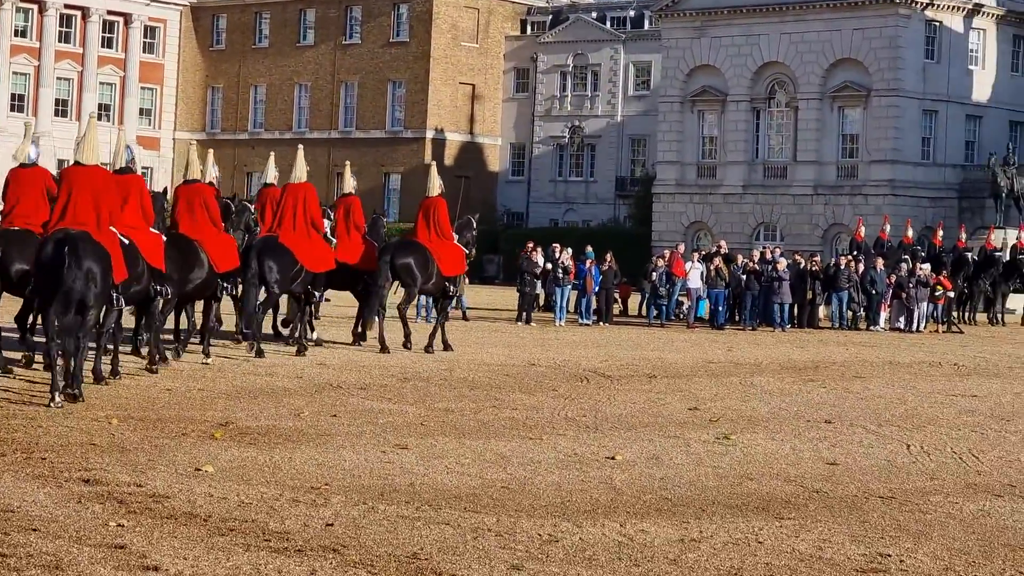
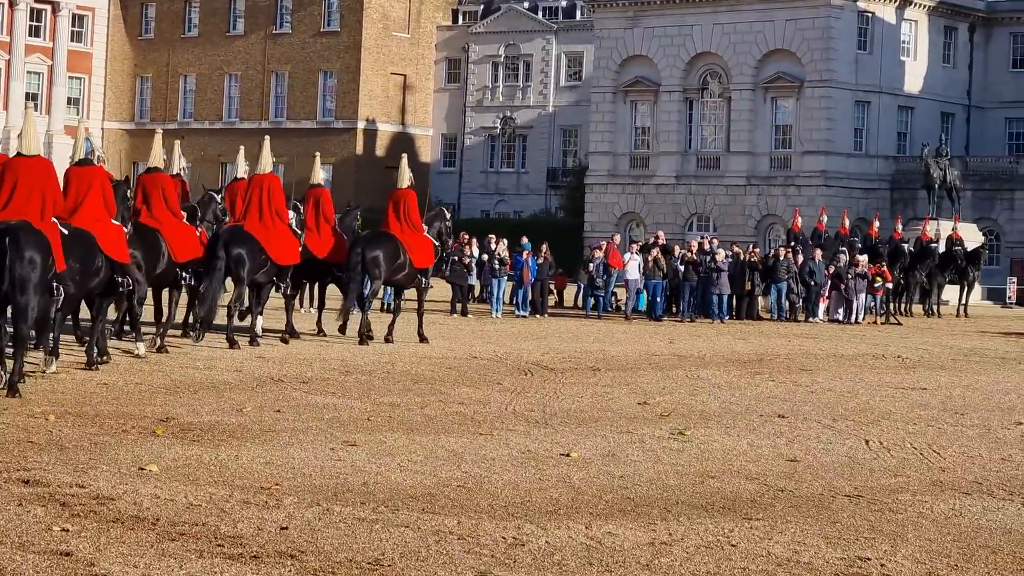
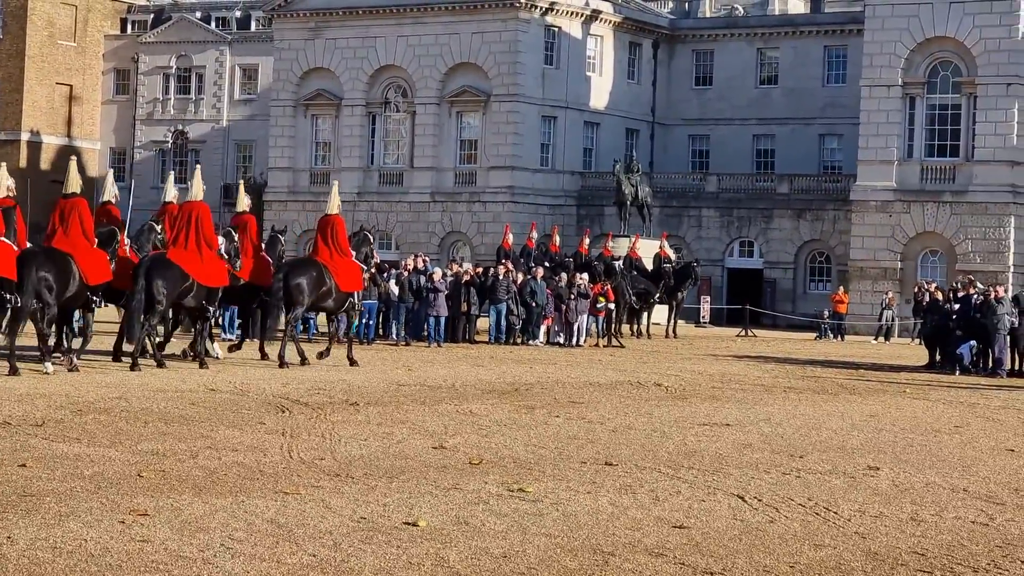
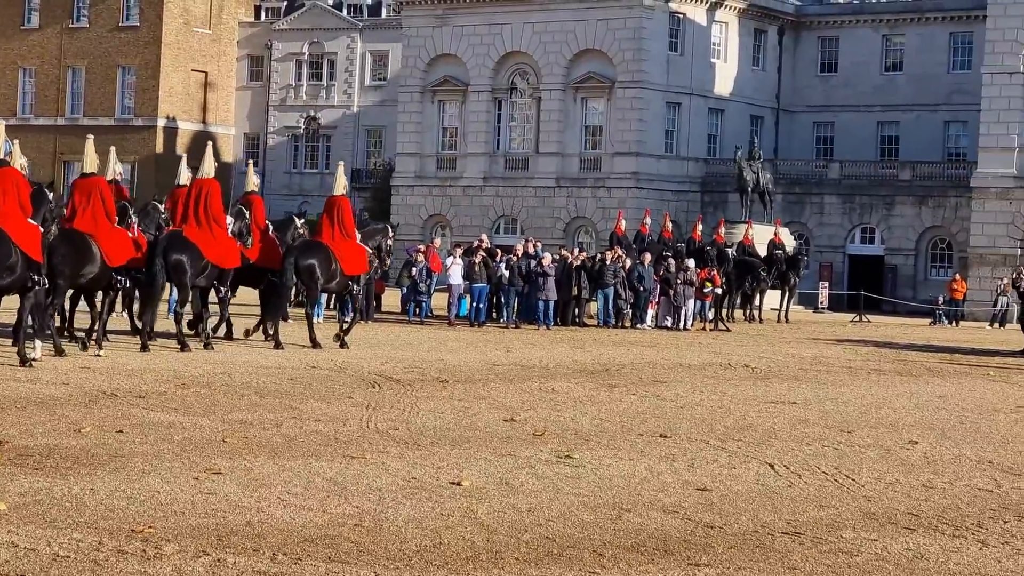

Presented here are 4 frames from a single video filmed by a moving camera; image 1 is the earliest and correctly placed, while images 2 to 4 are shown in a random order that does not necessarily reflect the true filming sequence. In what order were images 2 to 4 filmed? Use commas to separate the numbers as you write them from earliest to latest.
2, 4, 3
